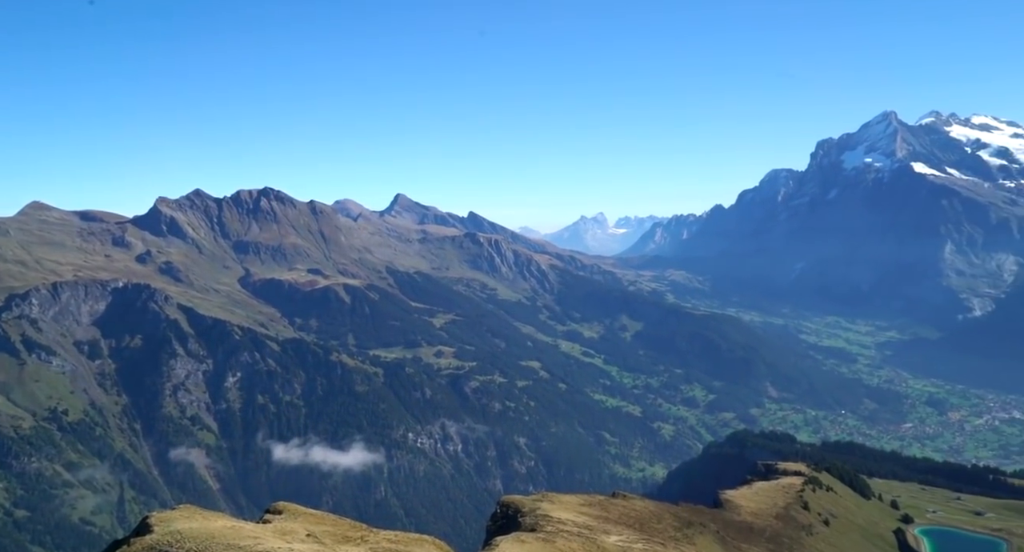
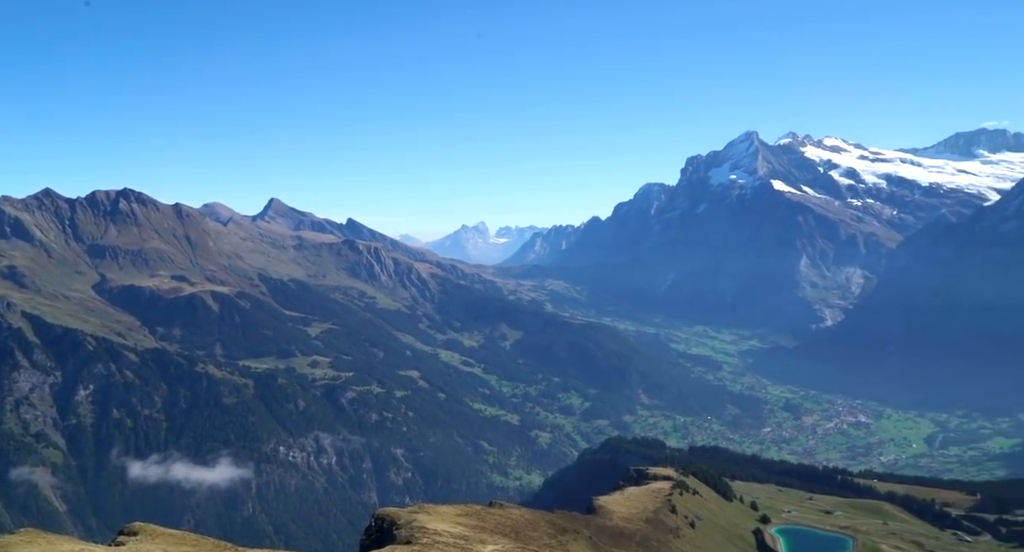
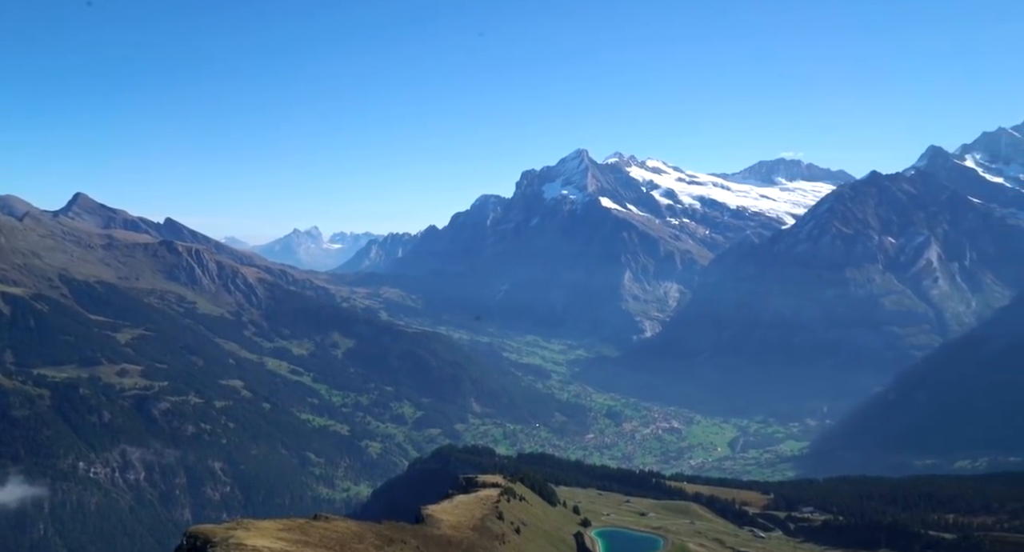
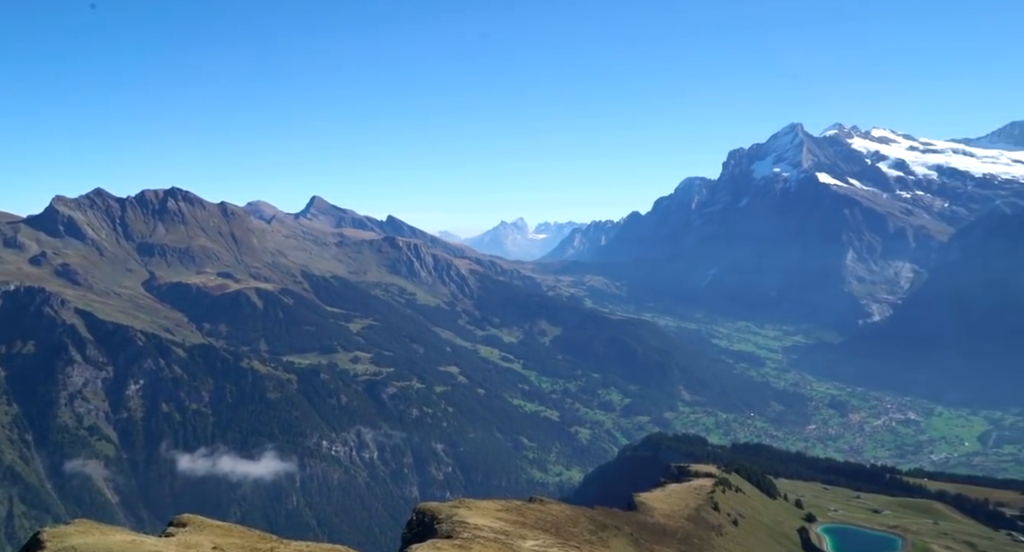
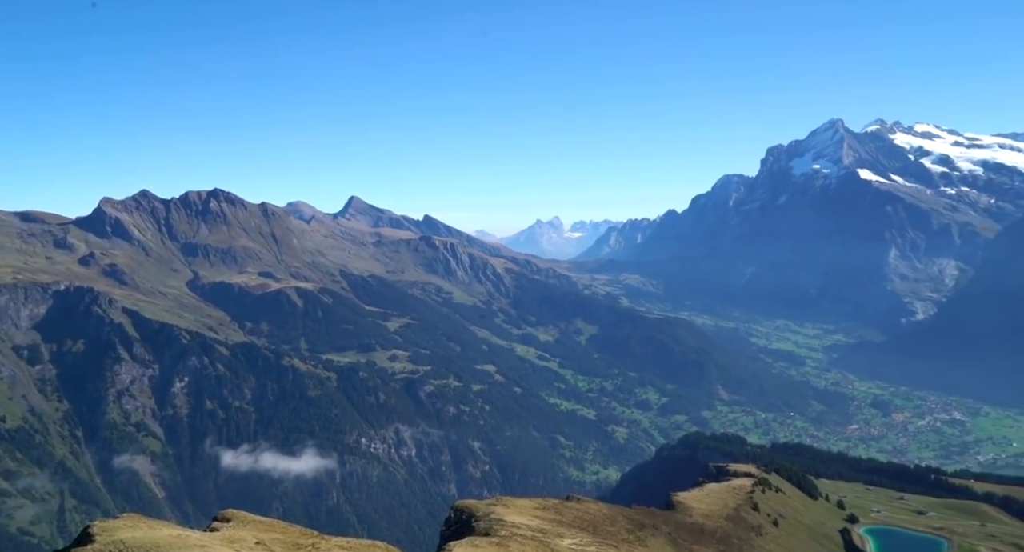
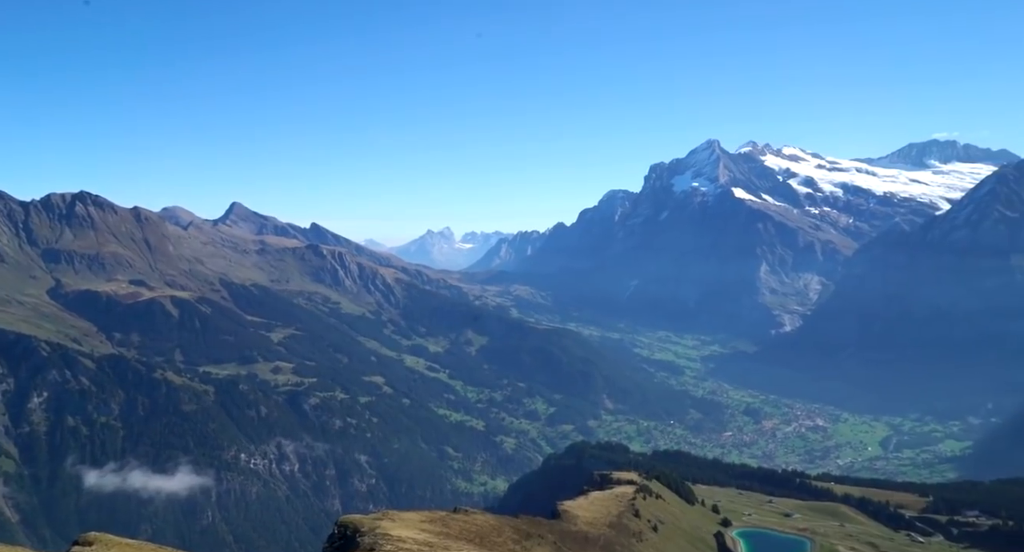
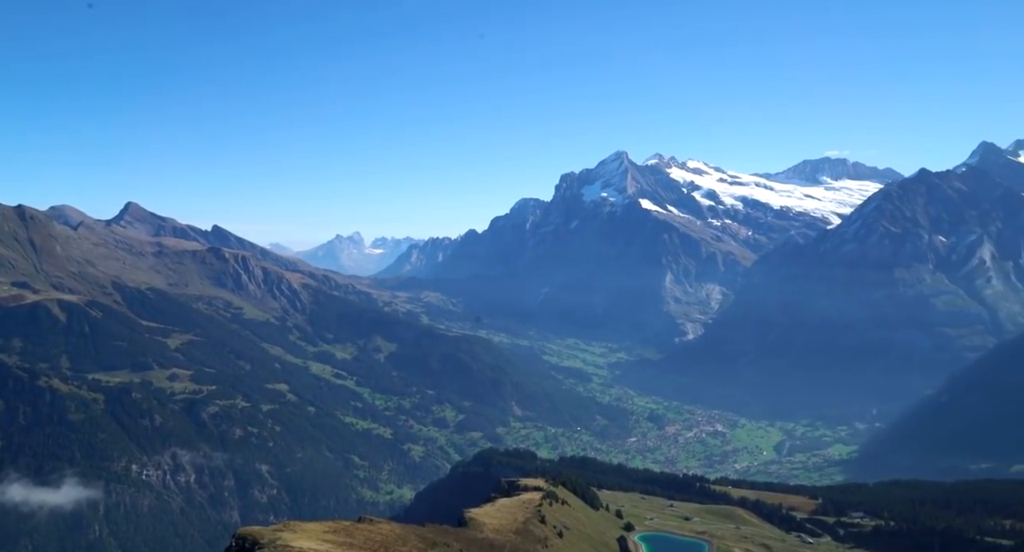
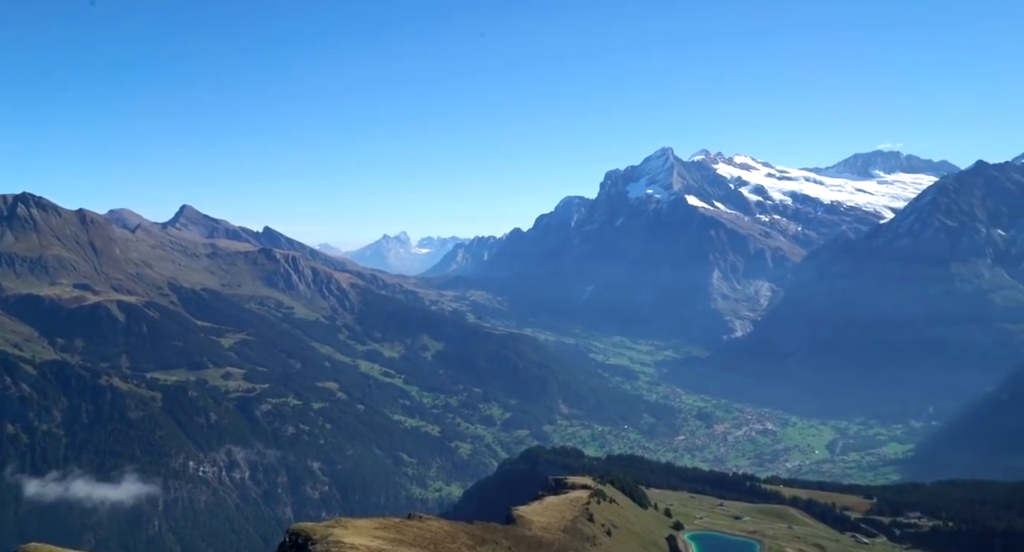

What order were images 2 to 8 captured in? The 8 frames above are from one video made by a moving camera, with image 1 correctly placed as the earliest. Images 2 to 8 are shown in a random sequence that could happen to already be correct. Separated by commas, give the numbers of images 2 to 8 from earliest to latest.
5, 4, 2, 6, 8, 7, 3
